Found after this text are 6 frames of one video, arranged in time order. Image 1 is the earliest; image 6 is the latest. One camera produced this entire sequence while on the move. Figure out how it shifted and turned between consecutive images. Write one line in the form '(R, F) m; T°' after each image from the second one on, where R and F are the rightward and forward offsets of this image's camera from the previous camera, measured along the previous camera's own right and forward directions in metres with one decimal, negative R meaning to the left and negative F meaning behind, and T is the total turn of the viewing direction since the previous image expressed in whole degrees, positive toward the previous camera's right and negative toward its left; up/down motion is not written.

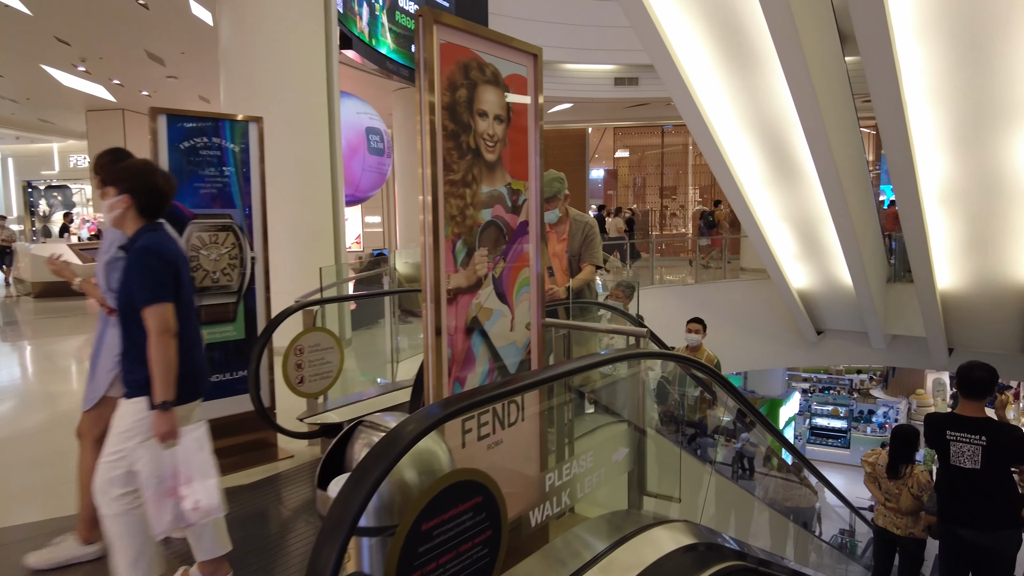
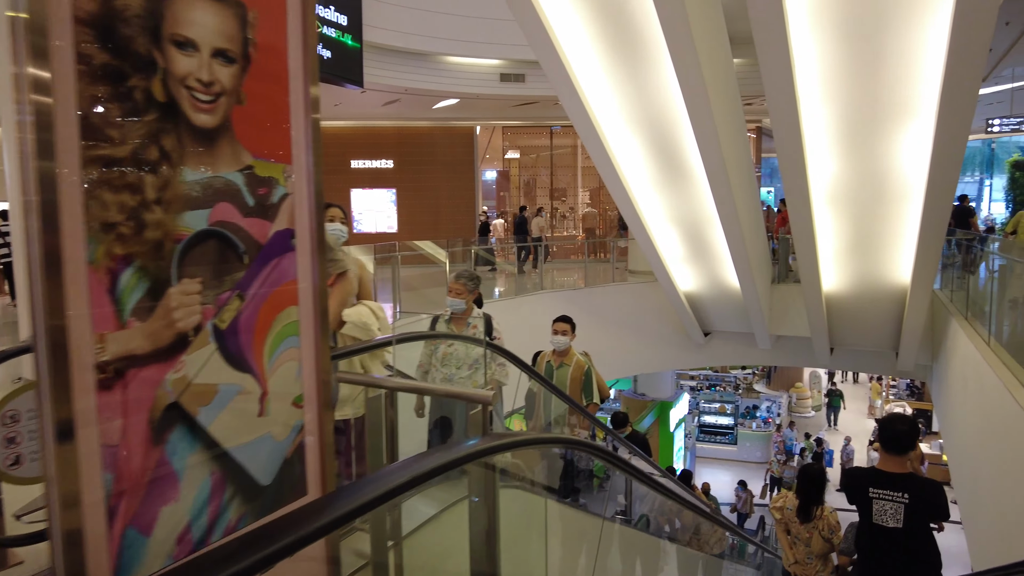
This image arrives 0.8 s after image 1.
(+0.2, +0.6) m; +9°
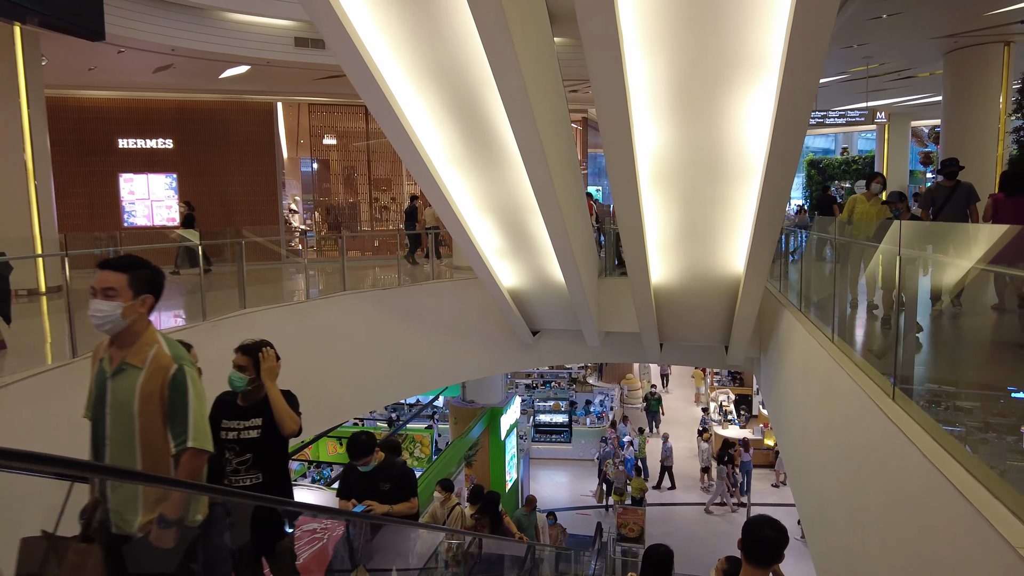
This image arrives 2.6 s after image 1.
(+0.5, +1.0) m; +14°
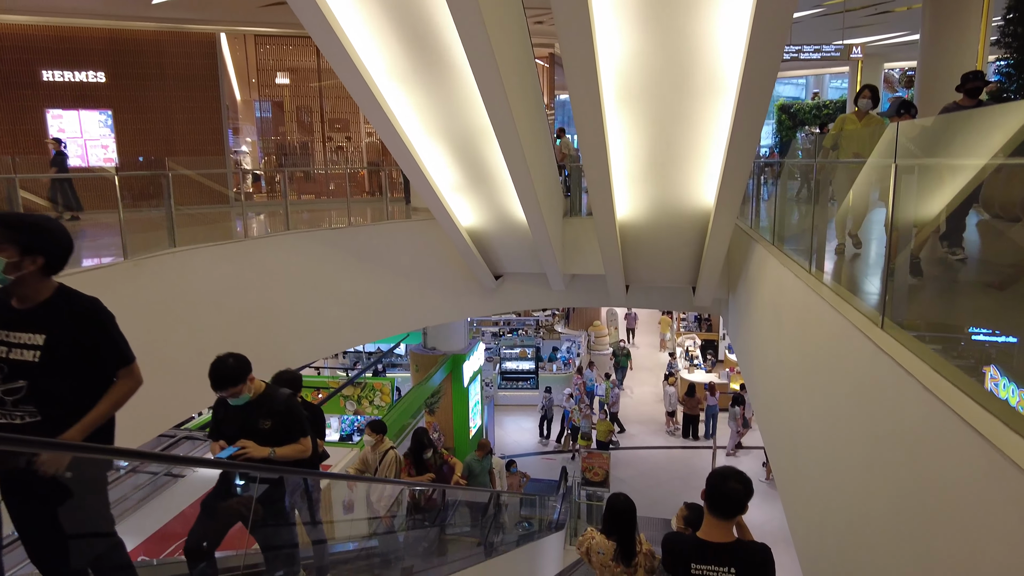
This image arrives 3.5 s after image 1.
(+0.1, +0.4) m; +3°
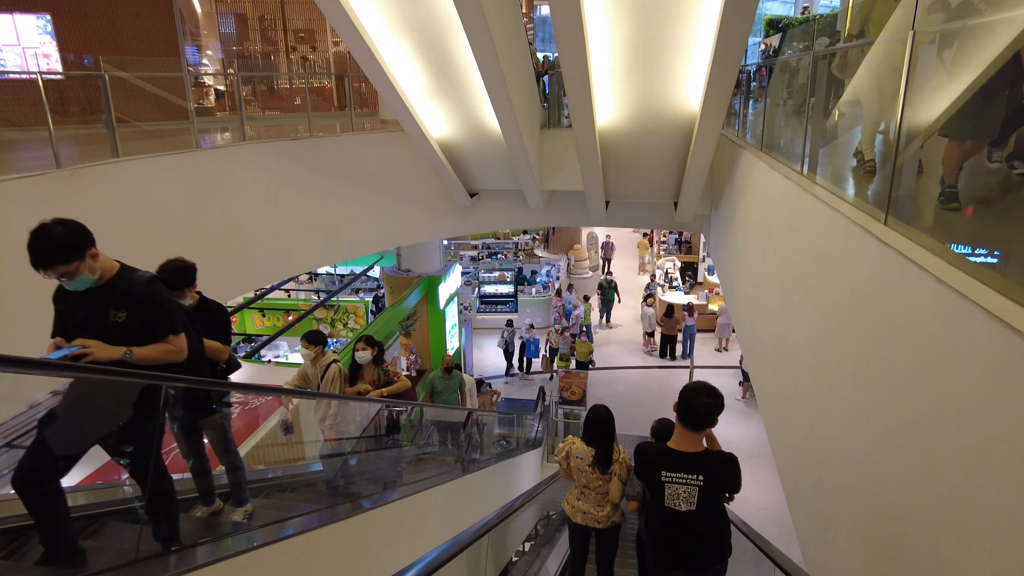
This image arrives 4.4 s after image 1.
(+0.1, +0.3) m; +2°
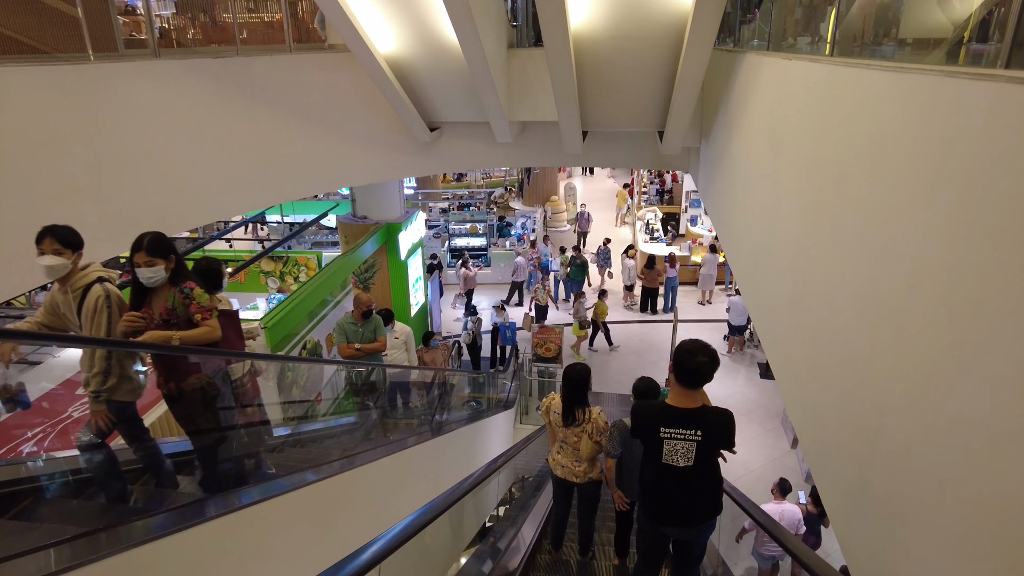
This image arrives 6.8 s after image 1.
(+0.1, +0.8) m; +2°
